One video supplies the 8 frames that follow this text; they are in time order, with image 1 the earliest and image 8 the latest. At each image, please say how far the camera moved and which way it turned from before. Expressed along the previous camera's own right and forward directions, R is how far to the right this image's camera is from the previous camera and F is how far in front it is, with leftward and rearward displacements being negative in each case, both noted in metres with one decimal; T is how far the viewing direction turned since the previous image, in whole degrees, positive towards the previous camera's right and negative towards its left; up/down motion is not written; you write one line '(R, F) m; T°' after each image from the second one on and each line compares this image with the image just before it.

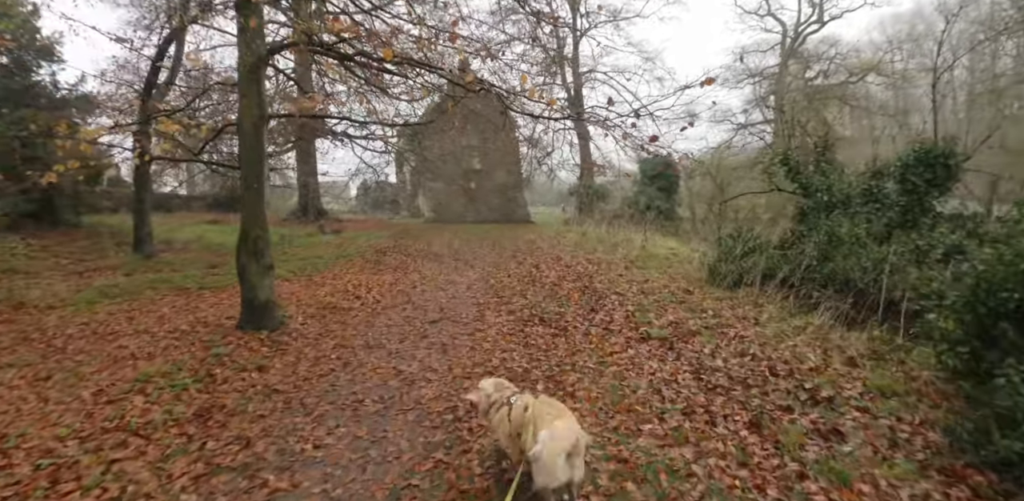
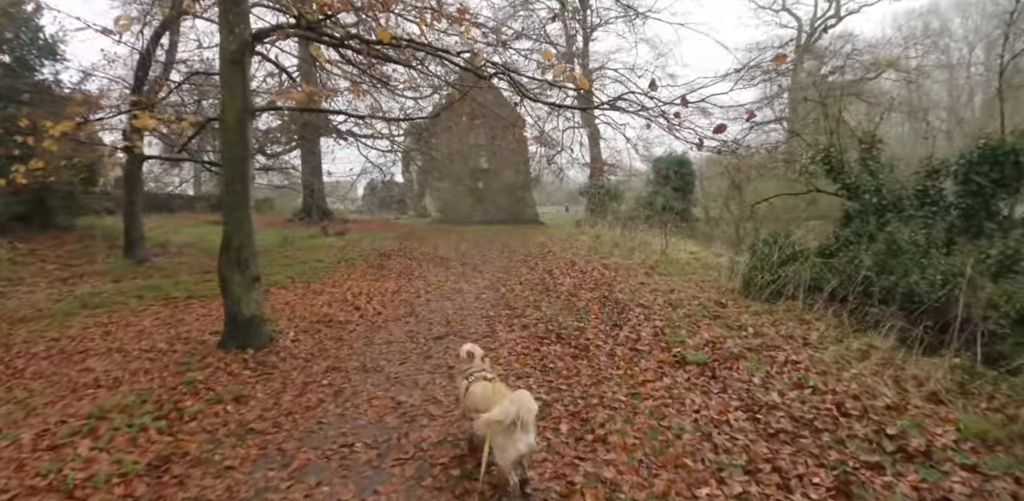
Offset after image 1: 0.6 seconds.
(-0.1, +0.9) m; -1°
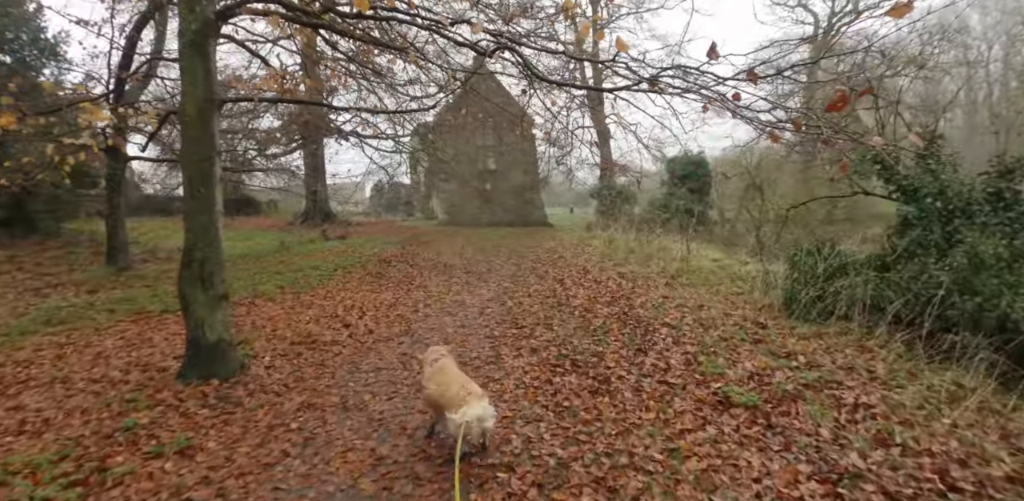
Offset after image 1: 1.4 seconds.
(0.0, +1.0) m; -1°
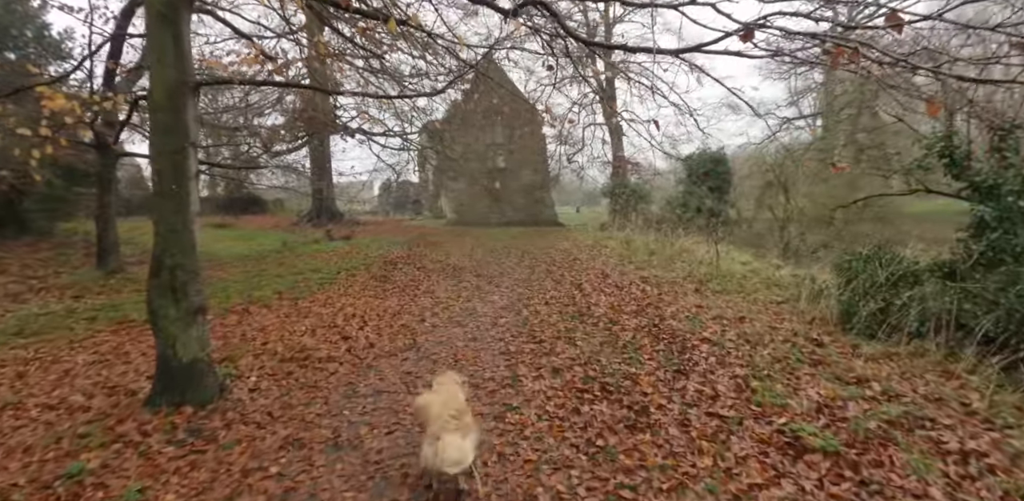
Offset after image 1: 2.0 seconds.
(-0.1, +0.9) m; -1°
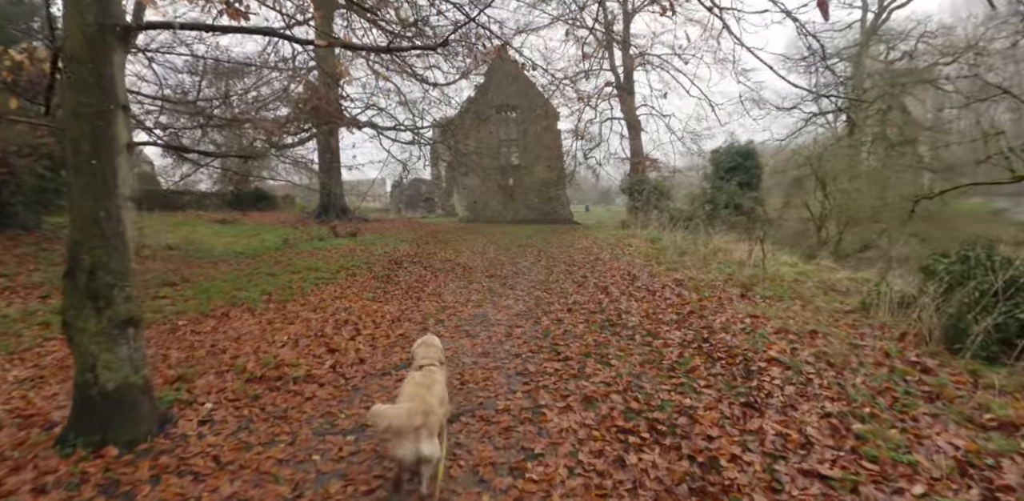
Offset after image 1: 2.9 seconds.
(-0.1, +1.3) m; -1°
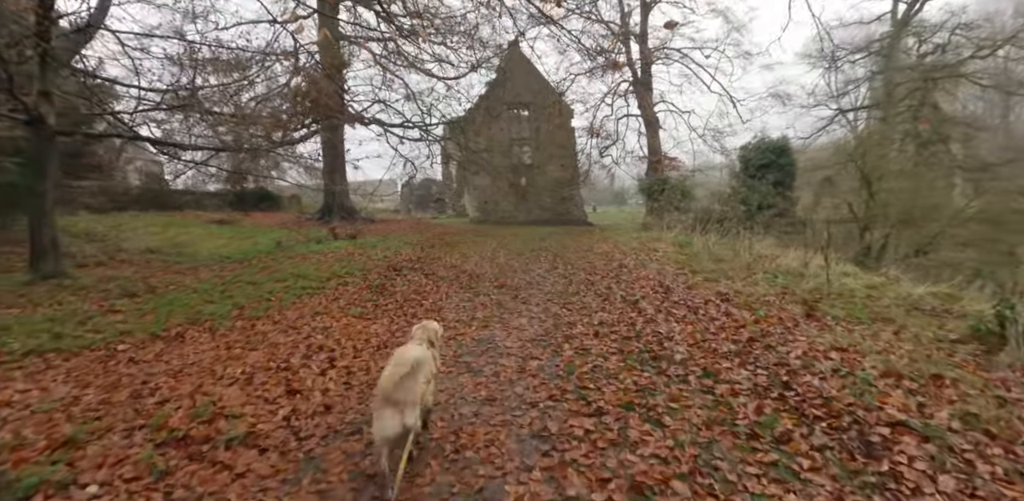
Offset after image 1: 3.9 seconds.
(0.0, +1.5) m; -1°
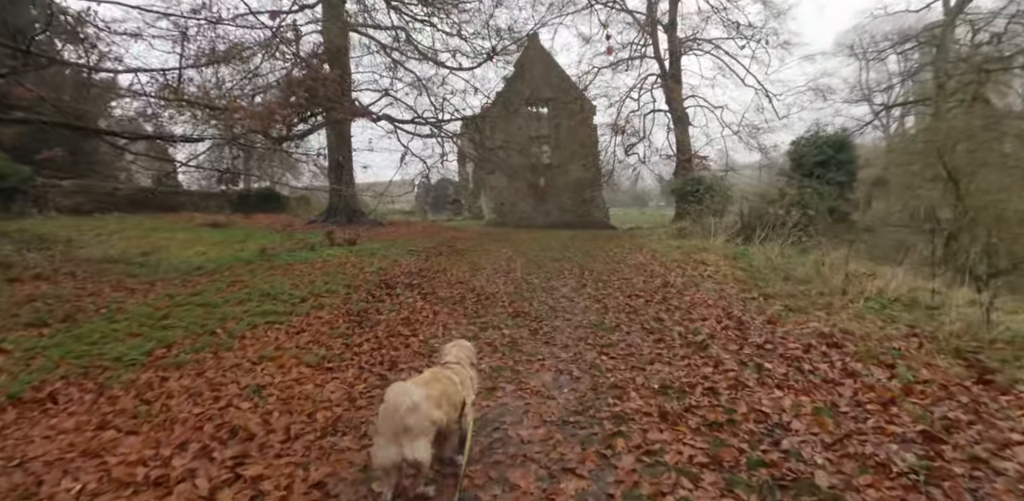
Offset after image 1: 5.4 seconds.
(0.0, +2.3) m; -2°
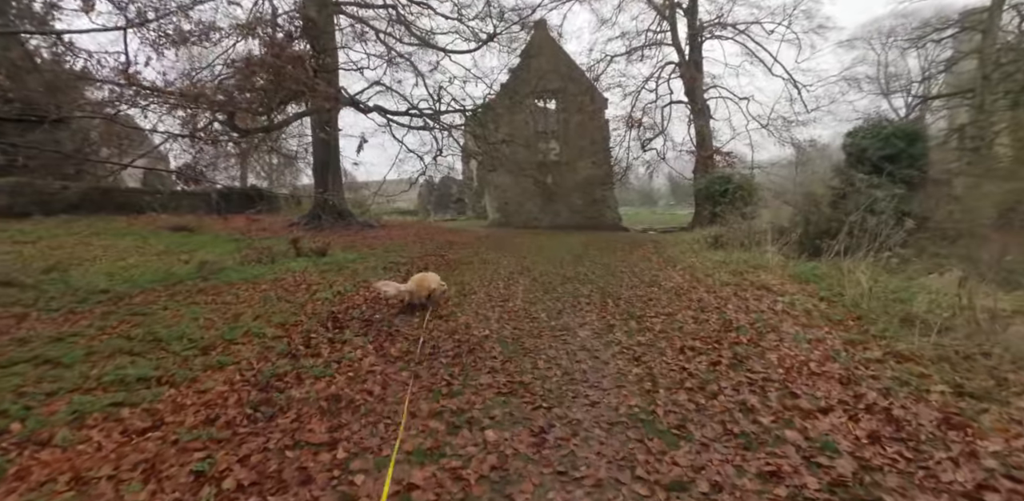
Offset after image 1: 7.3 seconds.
(+0.1, +2.9) m; -1°
